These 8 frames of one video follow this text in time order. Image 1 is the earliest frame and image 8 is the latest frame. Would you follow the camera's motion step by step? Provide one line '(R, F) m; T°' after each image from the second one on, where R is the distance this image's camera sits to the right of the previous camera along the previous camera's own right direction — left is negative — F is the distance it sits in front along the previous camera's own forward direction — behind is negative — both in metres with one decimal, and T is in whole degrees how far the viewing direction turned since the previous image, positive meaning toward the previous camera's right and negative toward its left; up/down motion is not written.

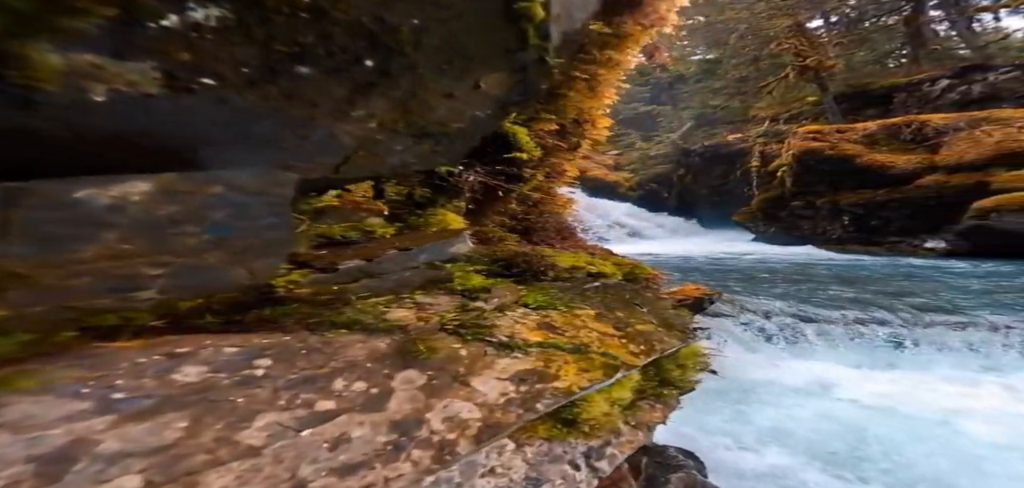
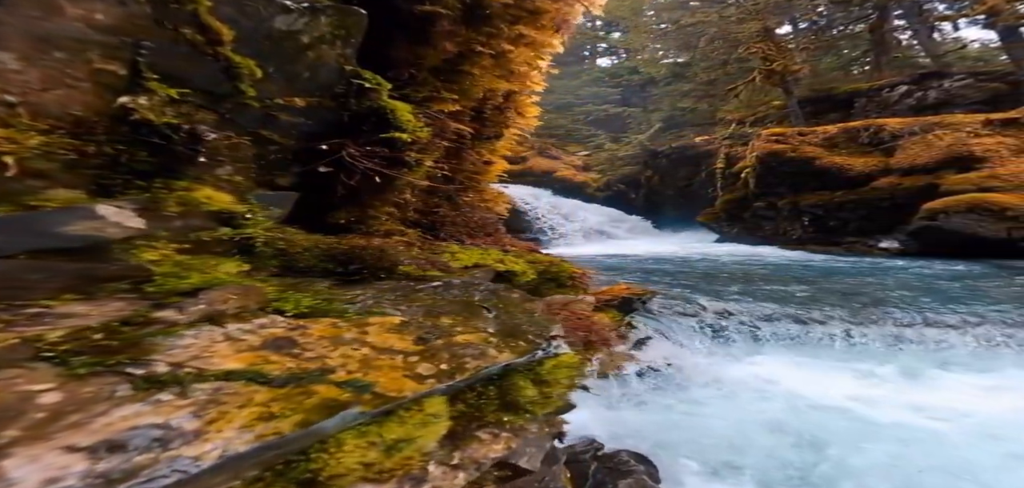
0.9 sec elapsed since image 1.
(+0.4, +0.3) m; +3°
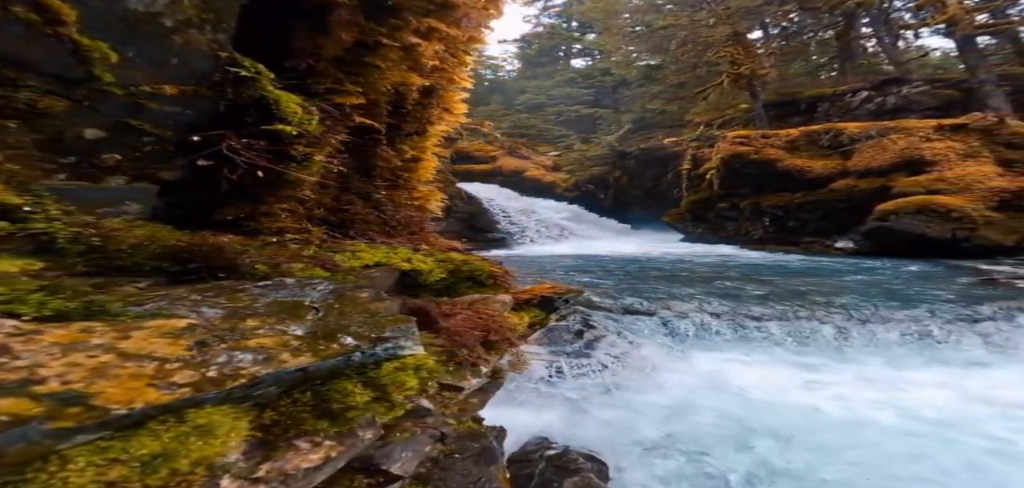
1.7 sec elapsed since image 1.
(+0.3, 0.0) m; +3°
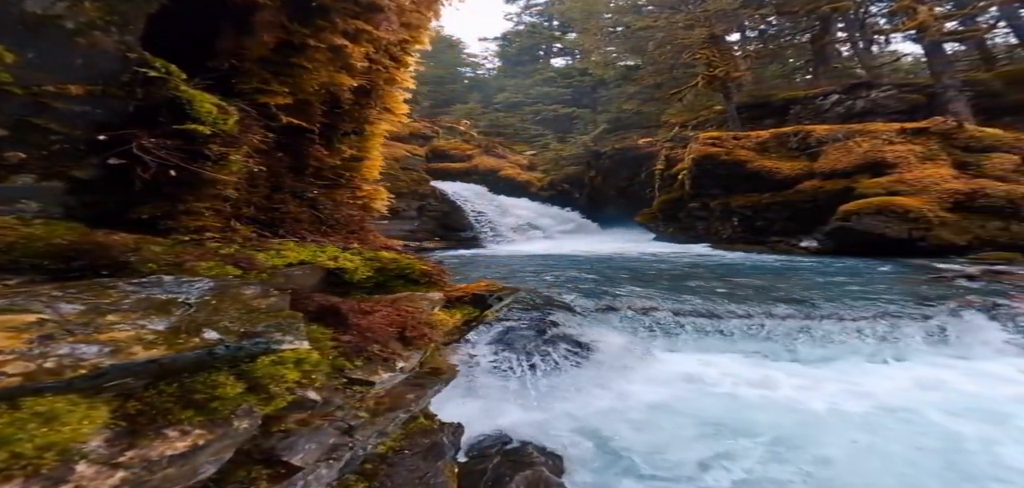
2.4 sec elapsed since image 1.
(+0.3, -0.1) m; +2°
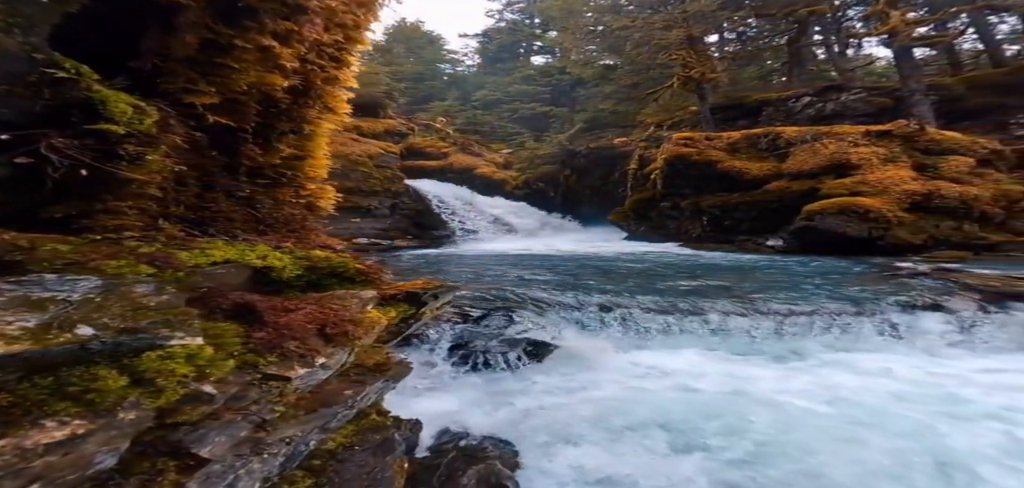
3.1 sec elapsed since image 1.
(+0.3, -0.1) m; +2°
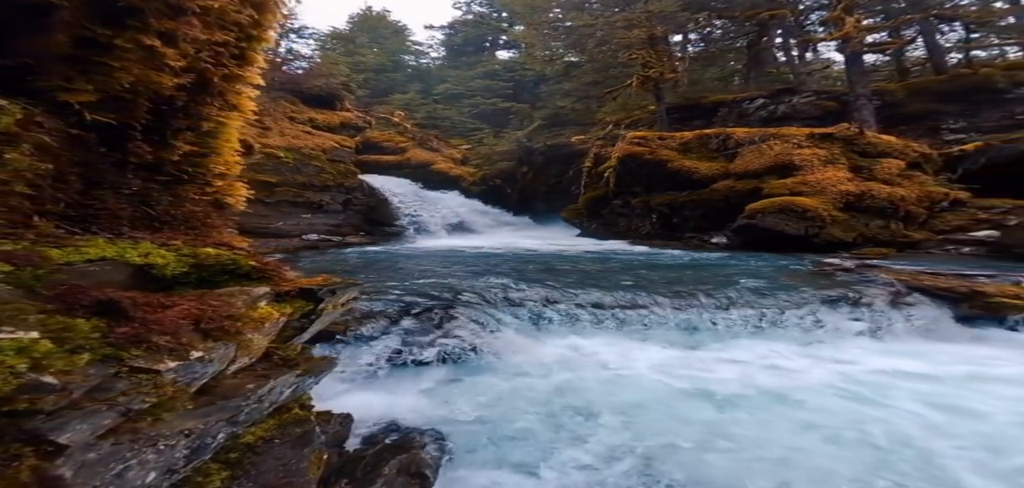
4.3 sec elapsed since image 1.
(+0.5, -0.2) m; +4°
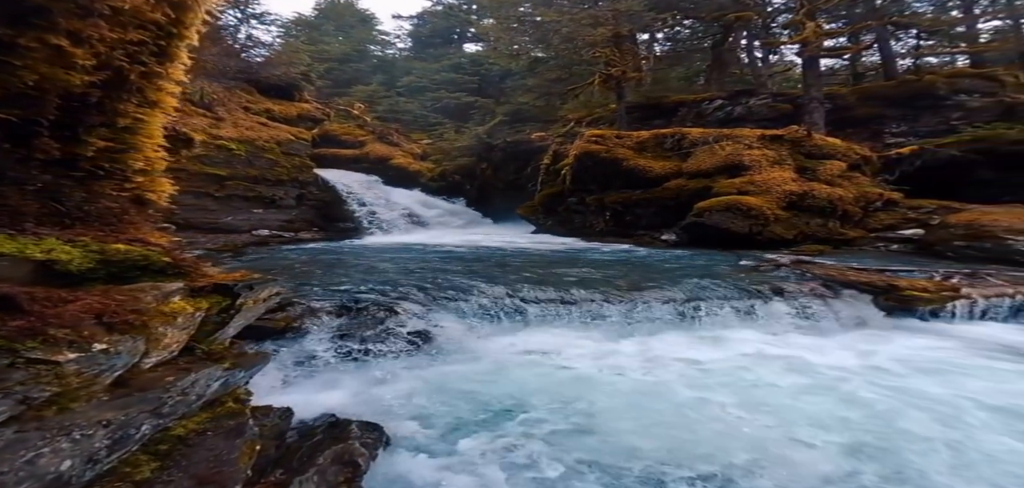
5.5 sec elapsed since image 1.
(+0.4, -0.2) m; +4°
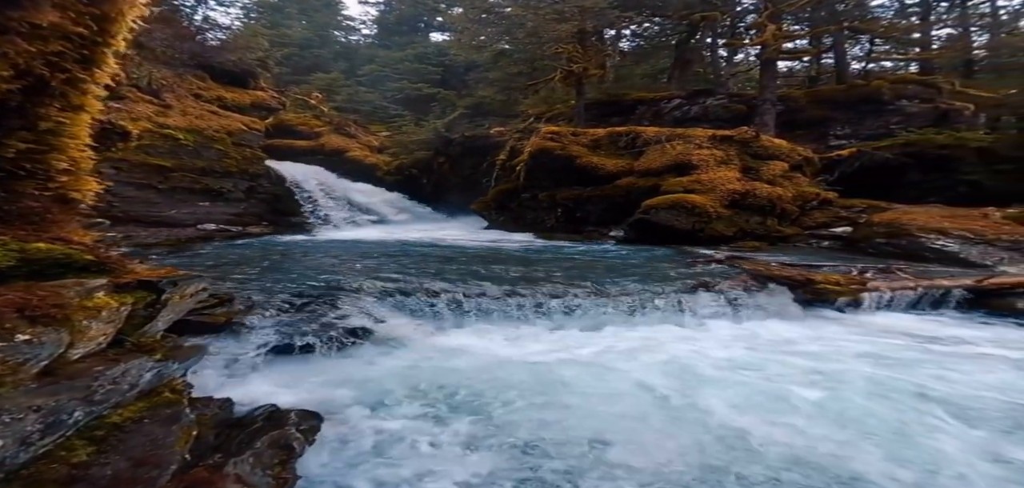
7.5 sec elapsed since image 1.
(+0.4, -0.4) m; +4°
